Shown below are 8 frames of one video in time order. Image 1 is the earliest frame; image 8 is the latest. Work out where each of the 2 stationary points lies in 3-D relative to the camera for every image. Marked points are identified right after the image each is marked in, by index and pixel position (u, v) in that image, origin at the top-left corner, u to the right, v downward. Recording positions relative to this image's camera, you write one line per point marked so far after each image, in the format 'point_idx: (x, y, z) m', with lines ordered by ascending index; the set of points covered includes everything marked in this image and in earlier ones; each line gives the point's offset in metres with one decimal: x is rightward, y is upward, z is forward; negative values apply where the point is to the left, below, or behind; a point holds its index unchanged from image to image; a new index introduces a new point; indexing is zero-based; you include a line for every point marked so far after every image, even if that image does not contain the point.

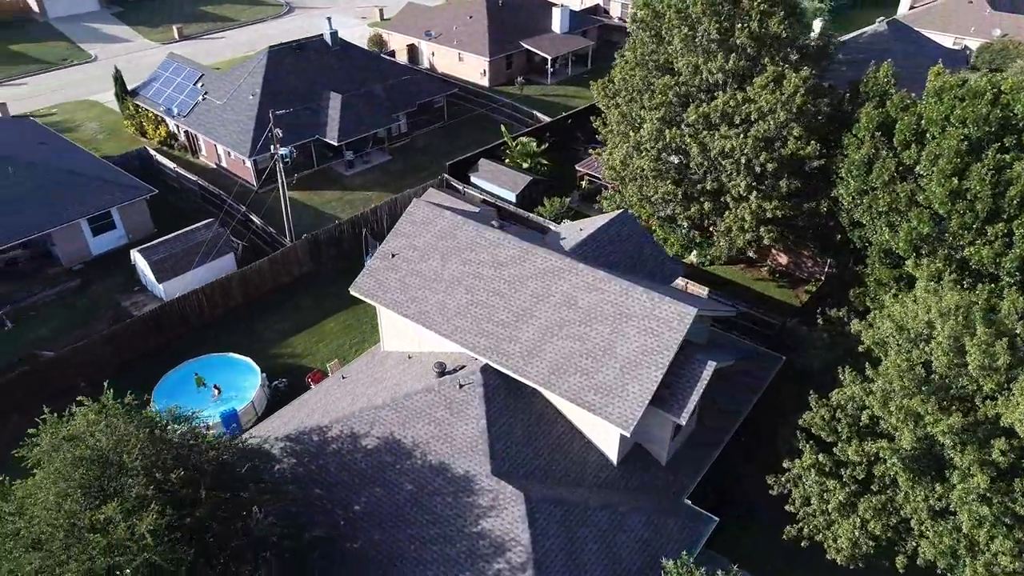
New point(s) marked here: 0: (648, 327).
0: (+3.4, -1.0, +18.2) m
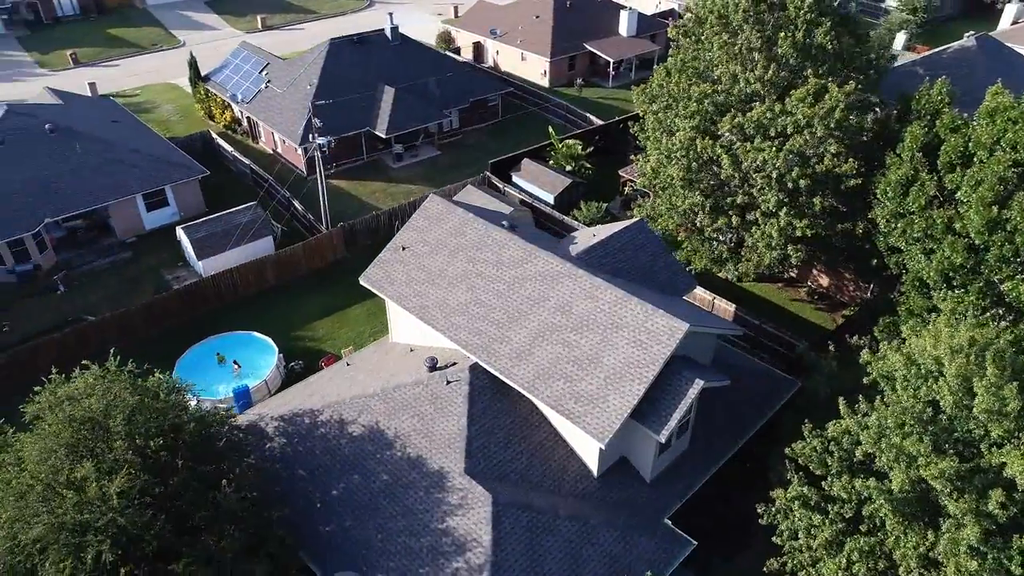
0: (+3.1, -1.3, +17.7) m
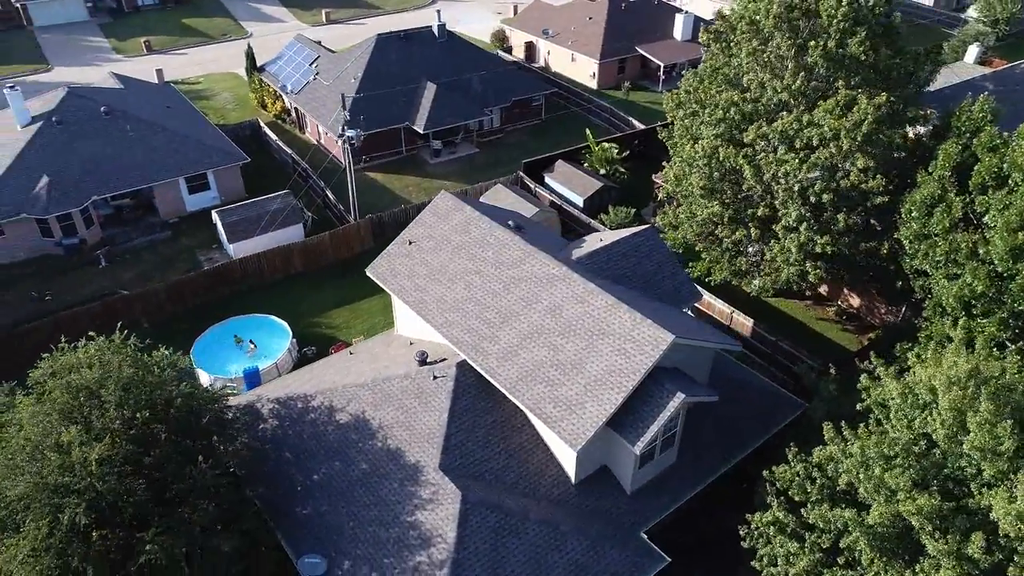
0: (+2.7, -1.4, +17.4) m
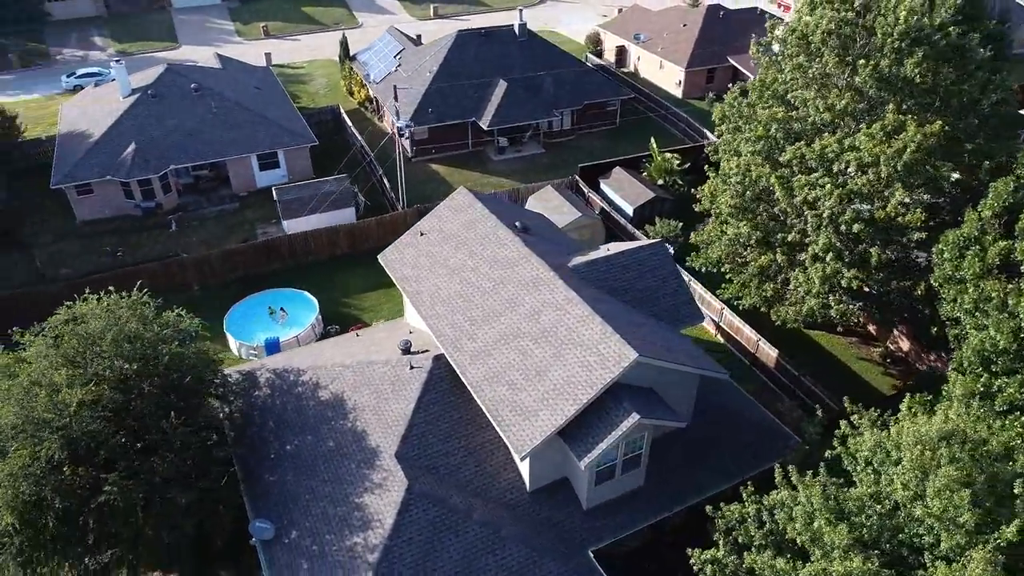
0: (+1.8, -1.7, +17.1) m
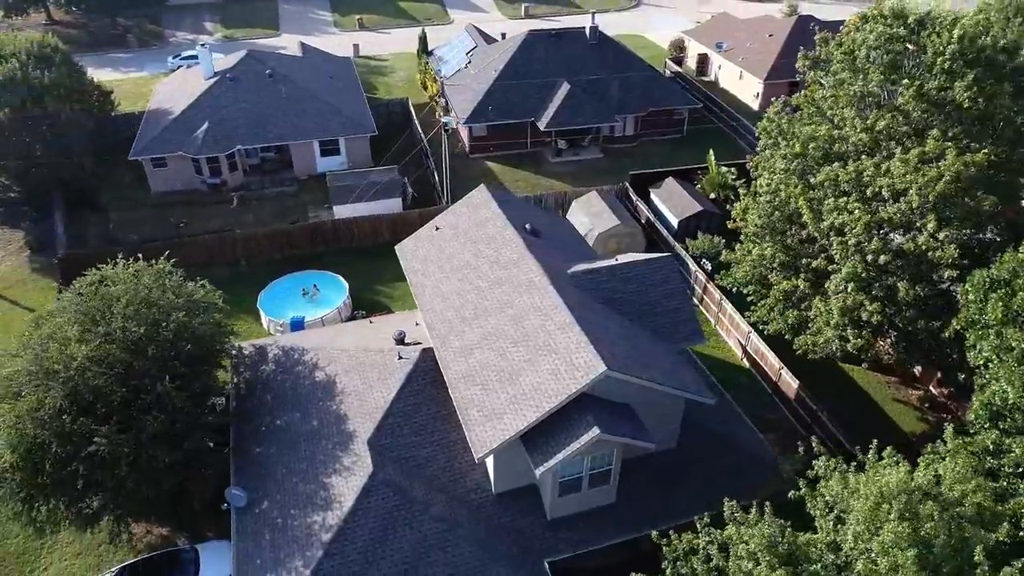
0: (+1.1, -1.9, +16.8) m
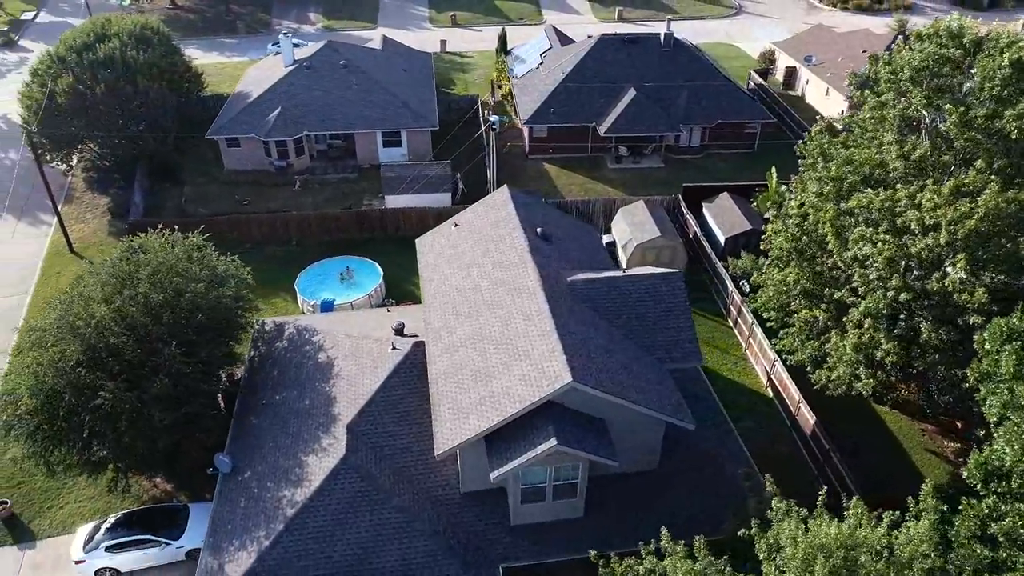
0: (+0.4, -2.0, +16.7) m
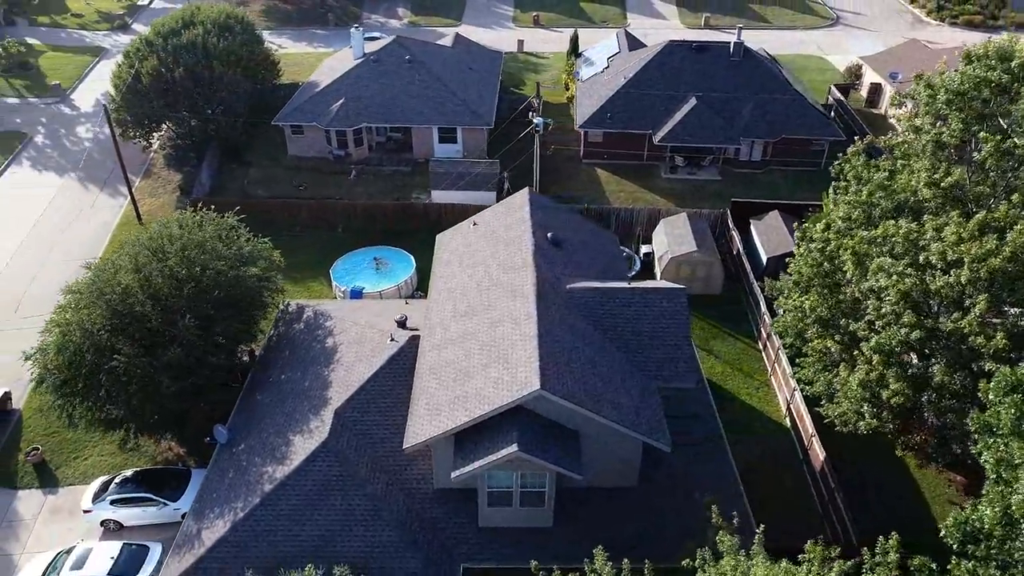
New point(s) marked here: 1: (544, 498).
0: (-0.2, -2.1, +16.6) m
1: (+0.8, -5.0, +17.1) m
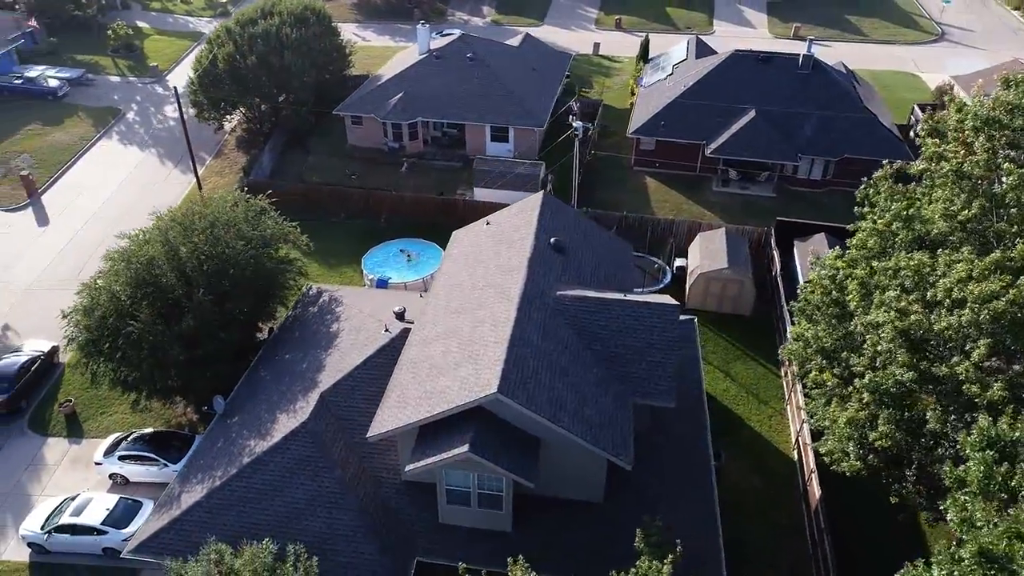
0: (-1.0, -2.1, +16.7) m
1: (-0.2, -5.1, +17.1) m
